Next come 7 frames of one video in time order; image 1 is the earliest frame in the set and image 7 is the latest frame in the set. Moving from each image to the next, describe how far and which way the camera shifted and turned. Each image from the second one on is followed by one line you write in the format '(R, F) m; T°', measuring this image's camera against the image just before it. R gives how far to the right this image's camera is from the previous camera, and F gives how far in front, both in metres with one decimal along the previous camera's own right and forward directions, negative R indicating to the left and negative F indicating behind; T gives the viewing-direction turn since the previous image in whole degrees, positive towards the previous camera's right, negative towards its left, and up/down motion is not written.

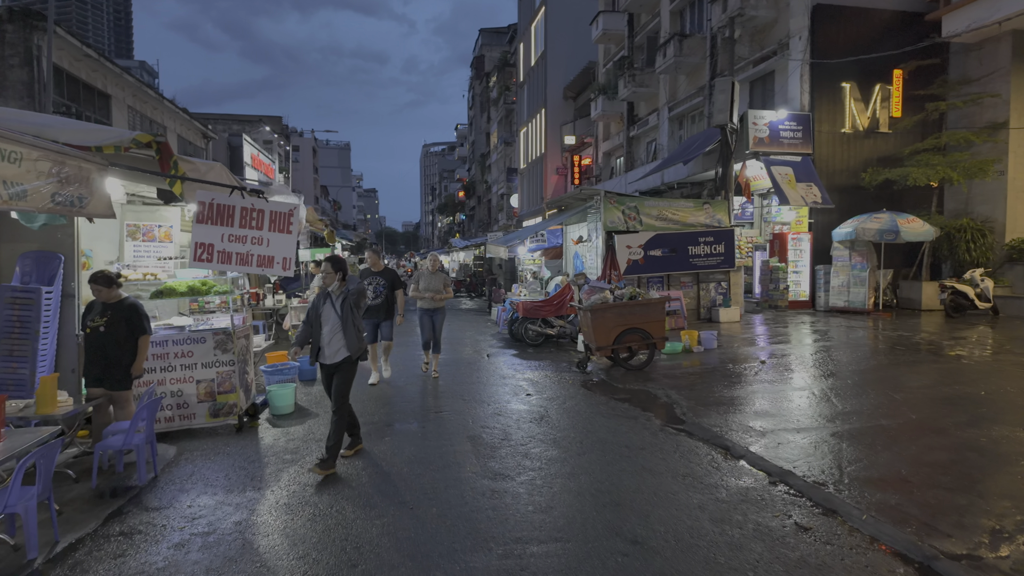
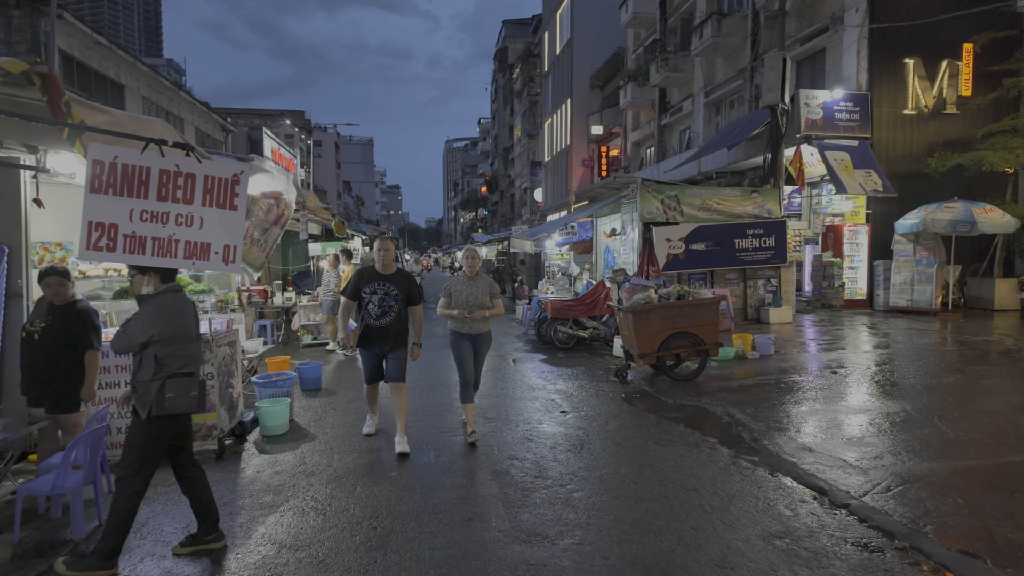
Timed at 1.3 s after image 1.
(-0.1, +1.1) m; -2°
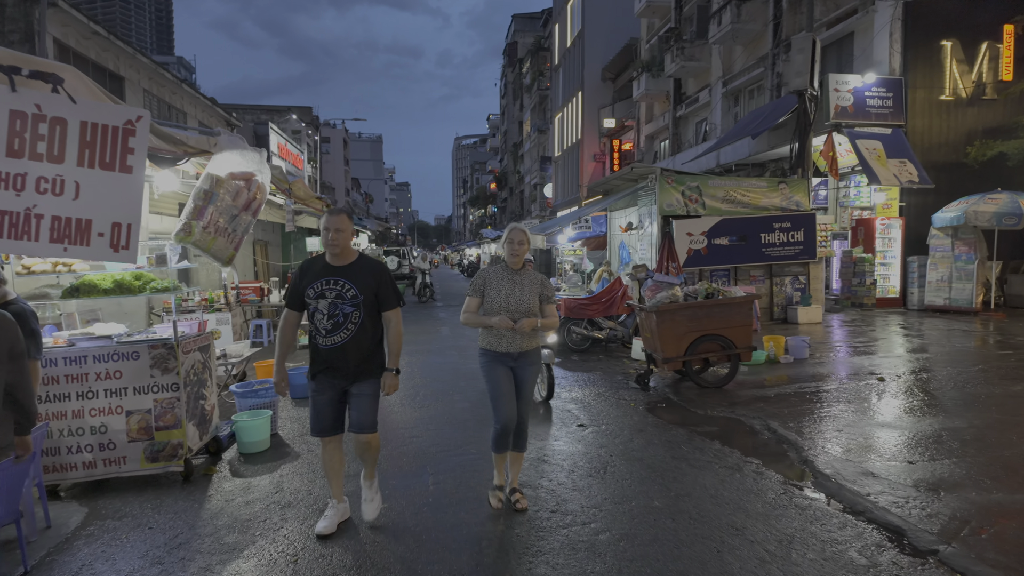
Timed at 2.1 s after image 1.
(0.0, +0.7) m; -1°
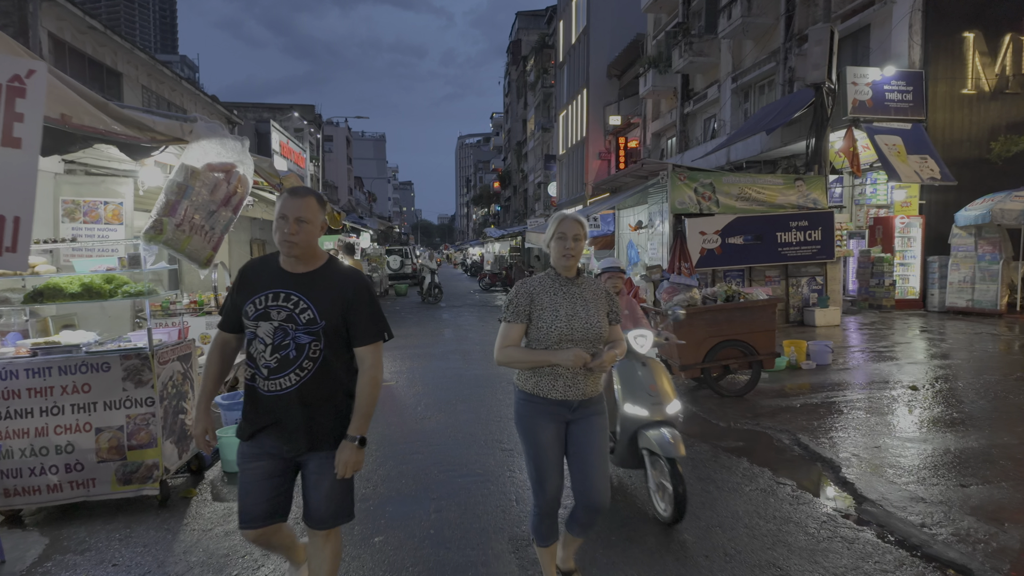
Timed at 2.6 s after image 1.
(0.0, +0.4) m; 0°
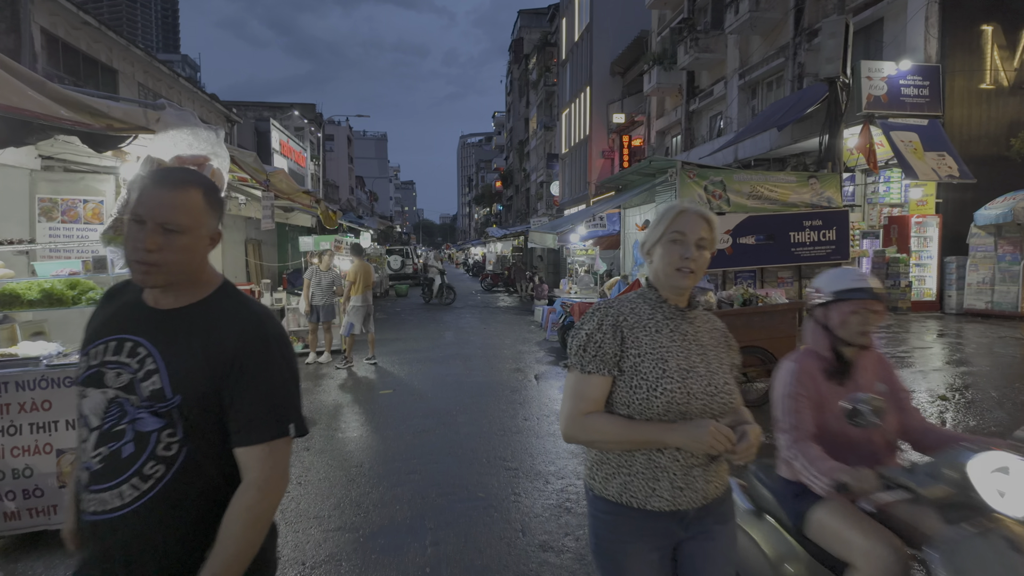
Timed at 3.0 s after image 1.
(0.0, +0.4) m; 0°
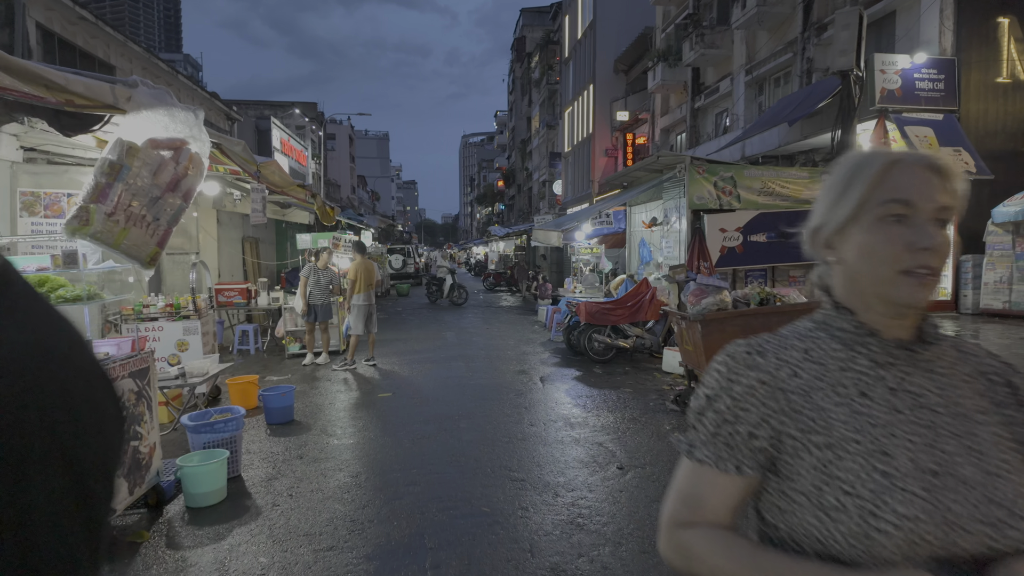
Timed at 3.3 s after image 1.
(0.0, +0.3) m; 0°
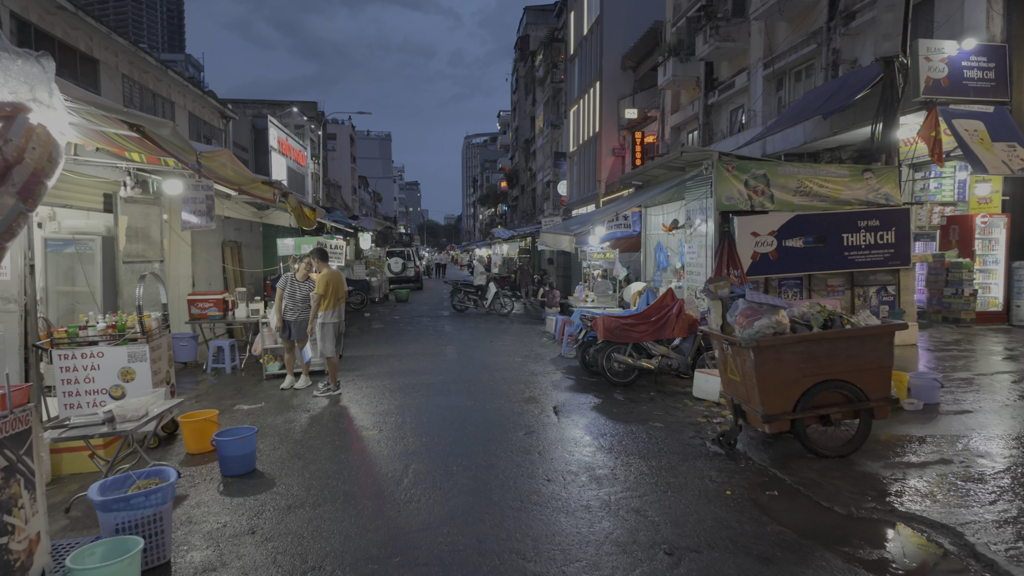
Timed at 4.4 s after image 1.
(-0.1, +1.1) m; 0°
